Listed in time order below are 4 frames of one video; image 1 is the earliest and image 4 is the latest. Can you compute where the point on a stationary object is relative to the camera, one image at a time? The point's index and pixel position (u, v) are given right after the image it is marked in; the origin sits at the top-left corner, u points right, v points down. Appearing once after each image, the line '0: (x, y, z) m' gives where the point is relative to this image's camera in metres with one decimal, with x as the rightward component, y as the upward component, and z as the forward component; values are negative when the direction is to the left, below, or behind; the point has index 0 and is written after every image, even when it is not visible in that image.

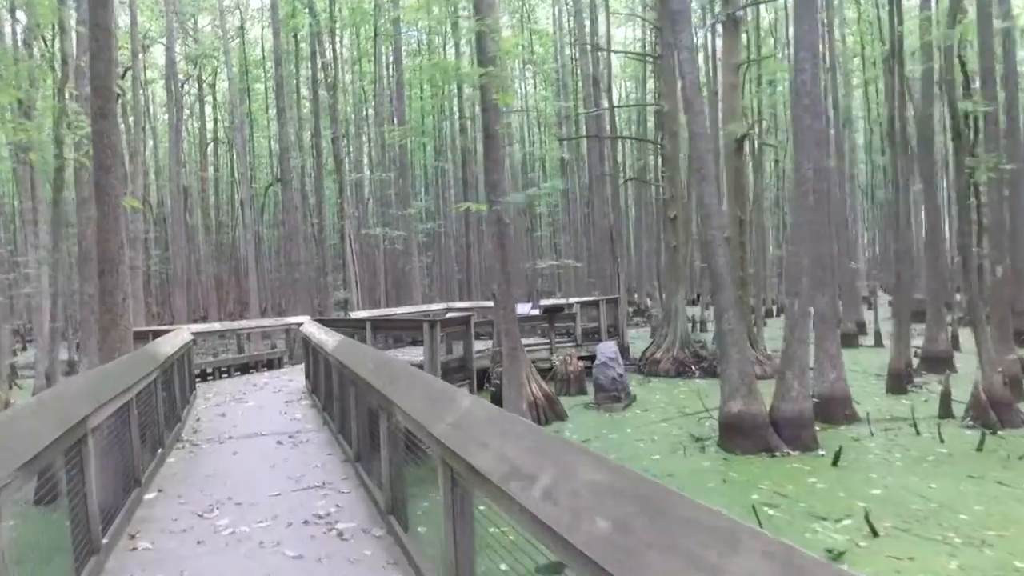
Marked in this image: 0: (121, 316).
0: (-3.6, -0.3, +6.9) m
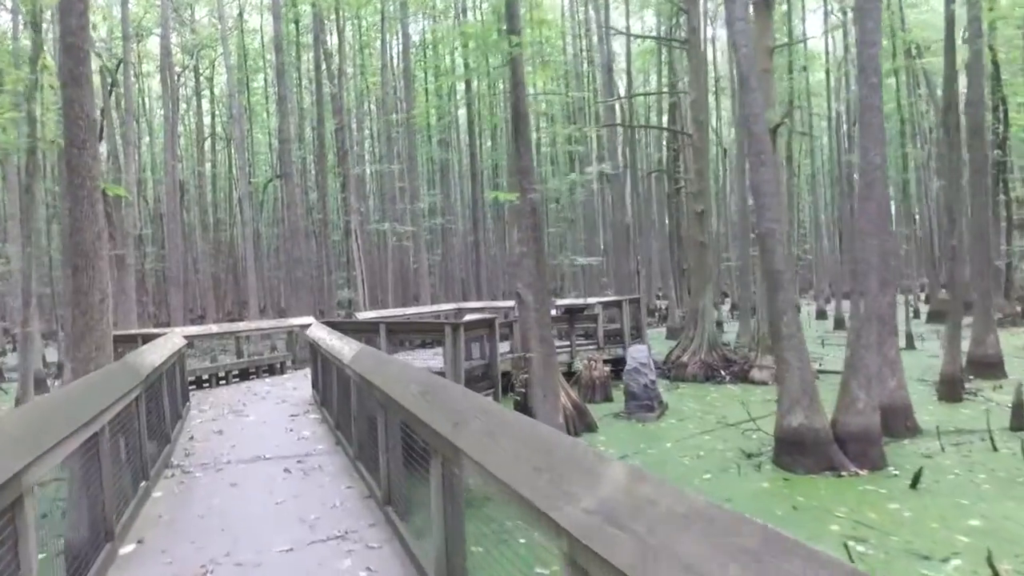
0: (-3.2, -0.2, +5.9) m
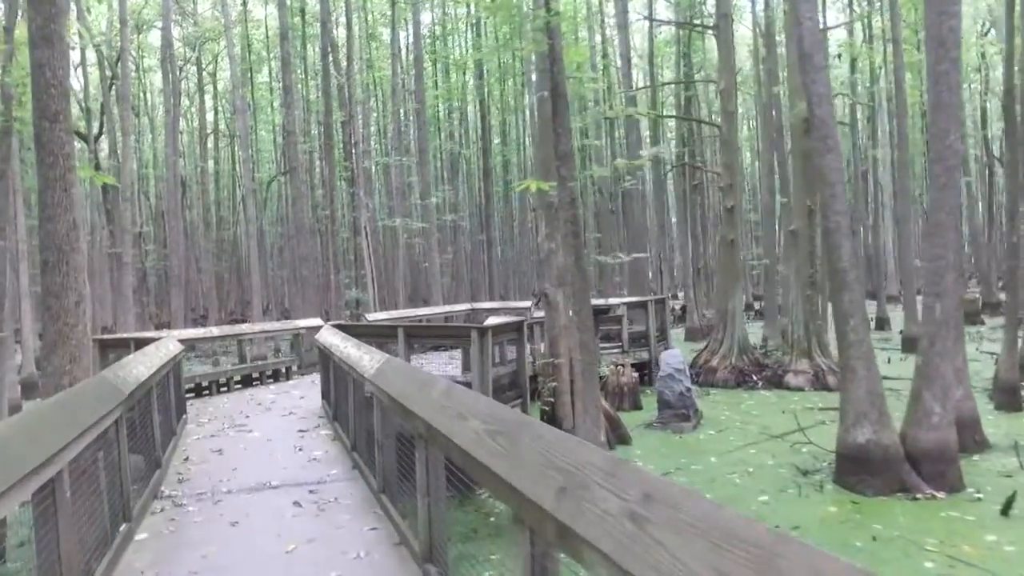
0: (-2.9, -0.2, +5.0) m
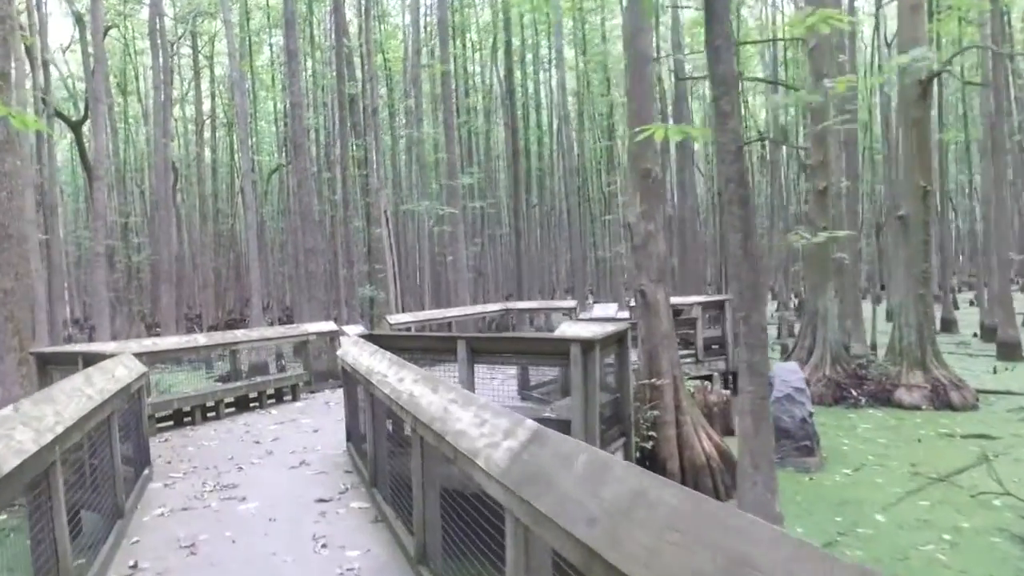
0: (-2.1, -0.2, +2.5) m
